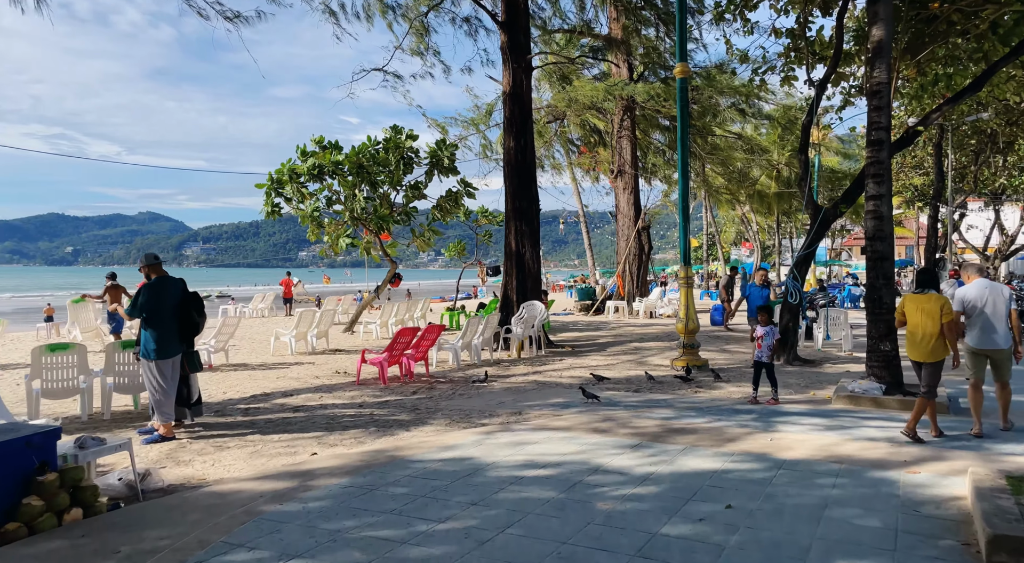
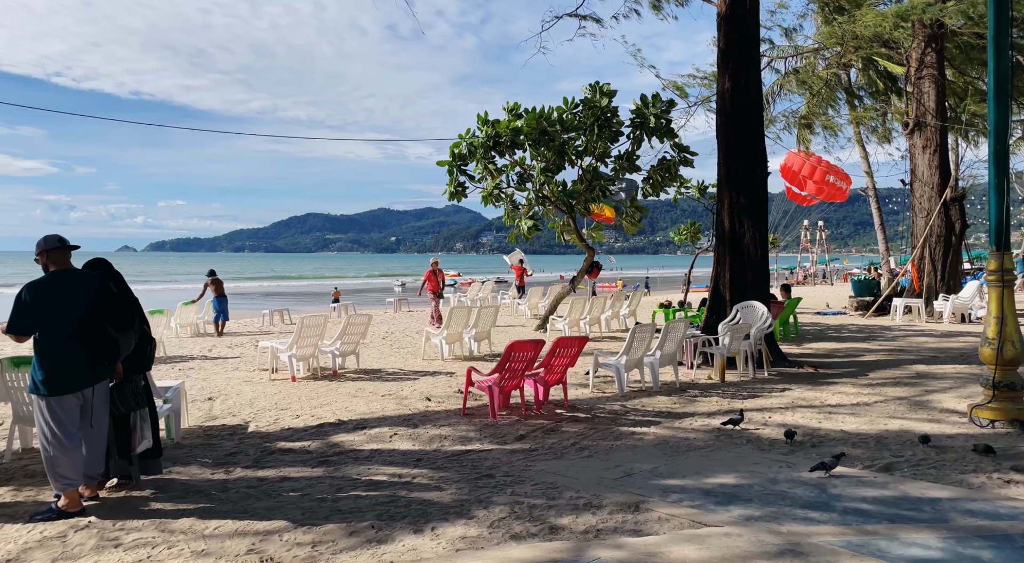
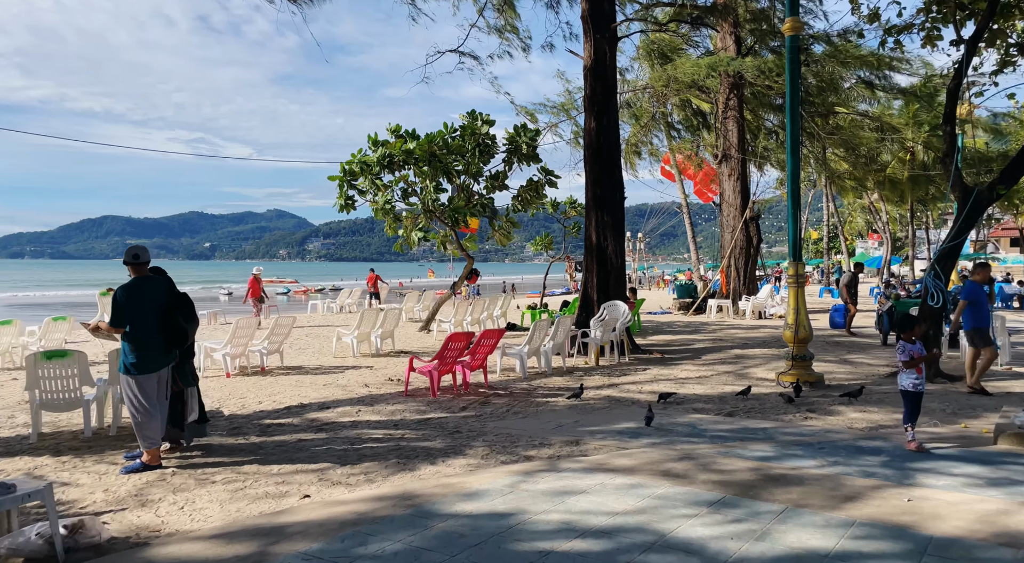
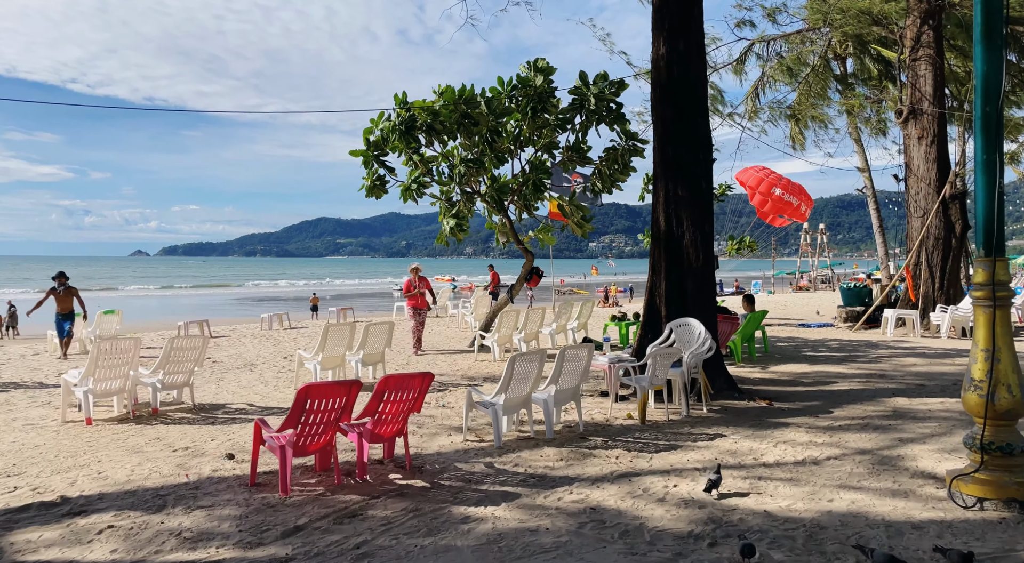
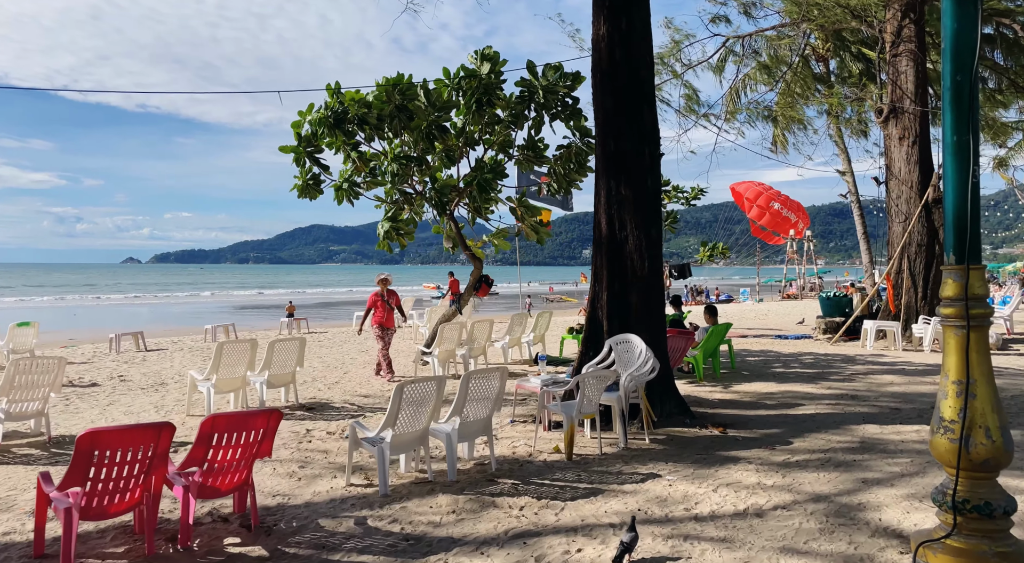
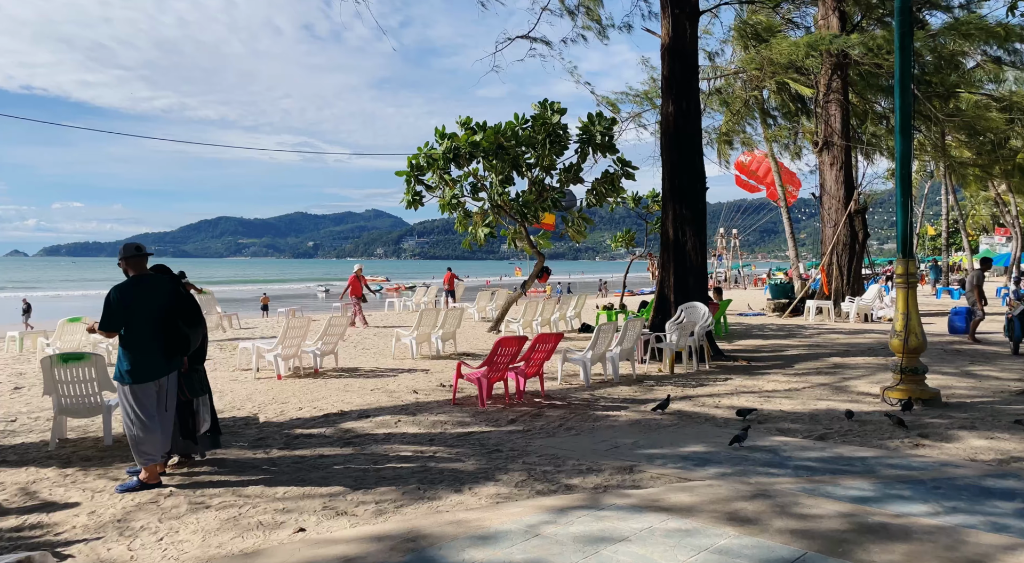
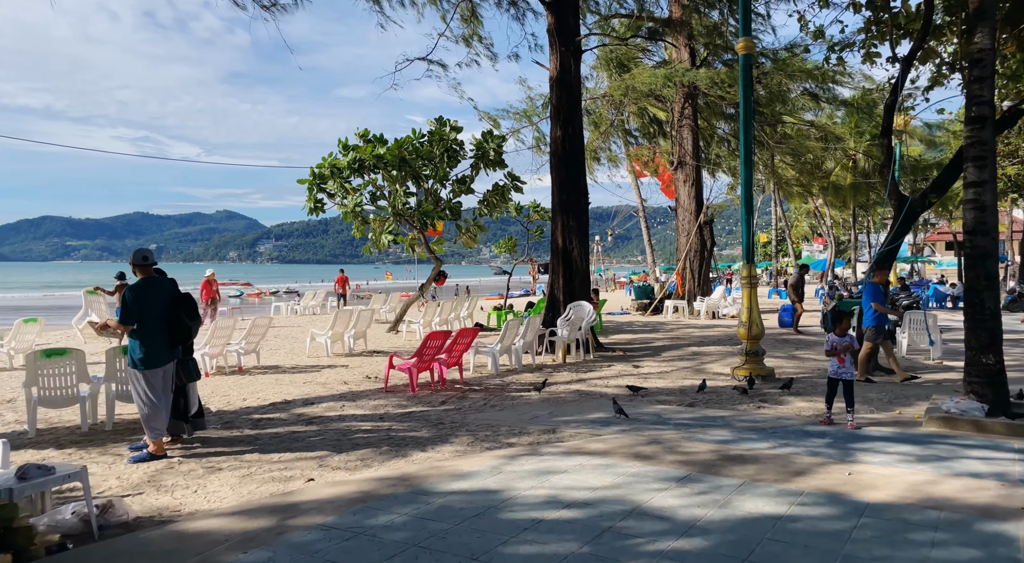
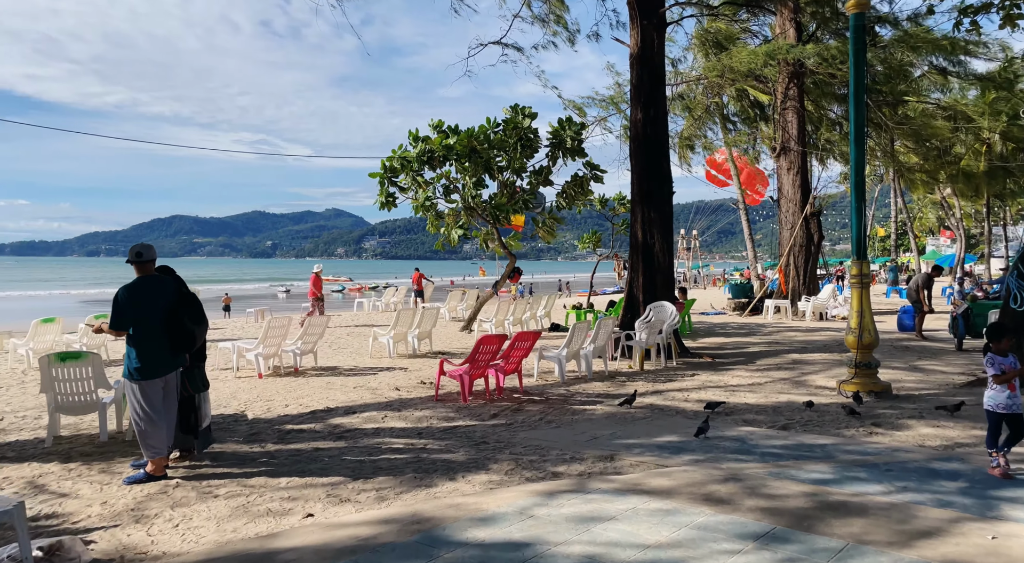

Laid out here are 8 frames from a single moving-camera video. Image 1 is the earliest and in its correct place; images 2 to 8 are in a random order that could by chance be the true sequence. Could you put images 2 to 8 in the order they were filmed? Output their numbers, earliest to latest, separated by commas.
7, 3, 8, 6, 2, 4, 5
